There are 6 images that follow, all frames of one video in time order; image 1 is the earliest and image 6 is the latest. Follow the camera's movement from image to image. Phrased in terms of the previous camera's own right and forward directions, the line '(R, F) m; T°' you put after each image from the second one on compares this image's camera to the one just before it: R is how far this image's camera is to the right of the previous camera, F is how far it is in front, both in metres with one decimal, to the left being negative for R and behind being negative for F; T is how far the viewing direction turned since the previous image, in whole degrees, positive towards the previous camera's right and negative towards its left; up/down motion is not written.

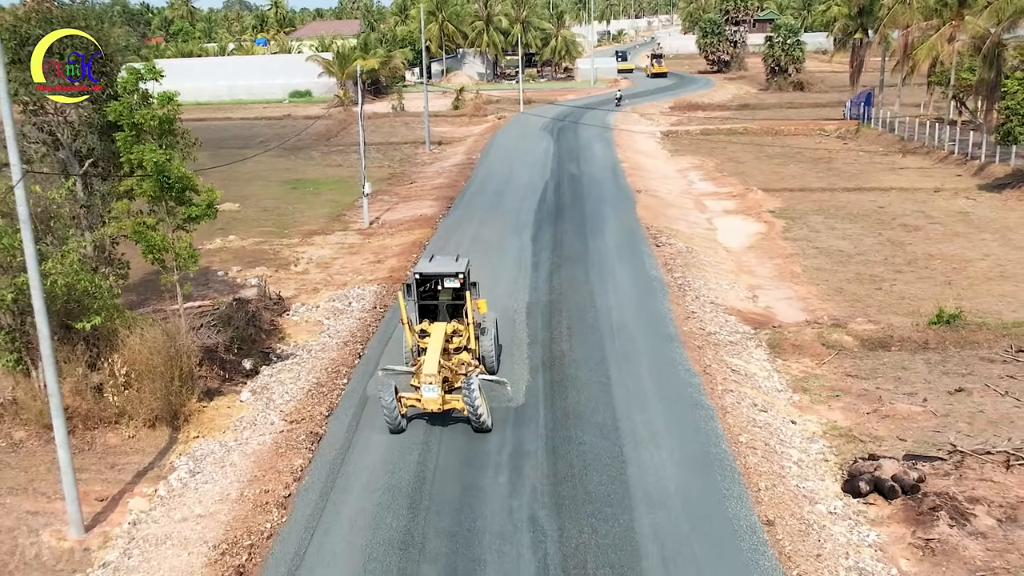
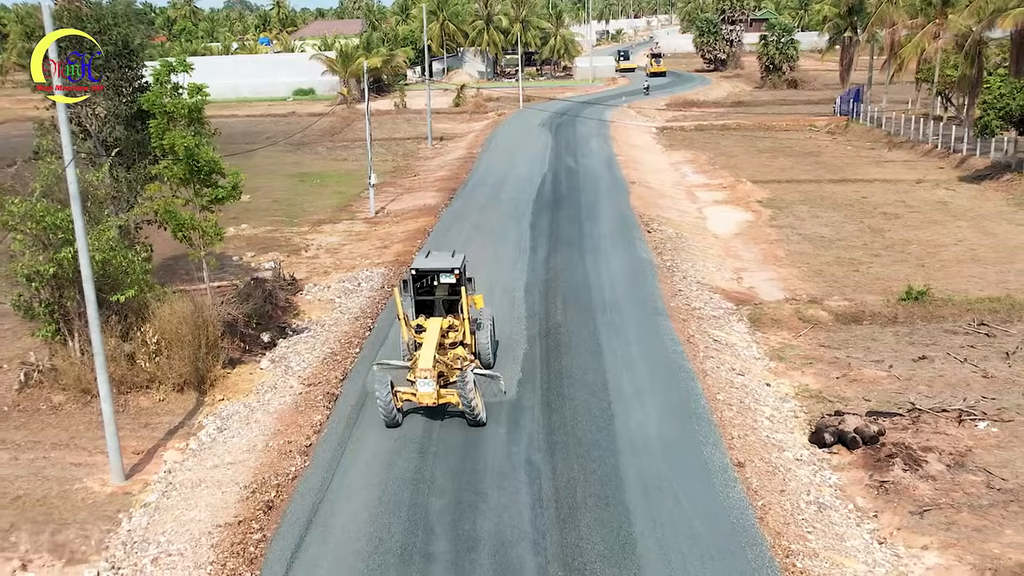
(0.0, -1.4) m; 0°
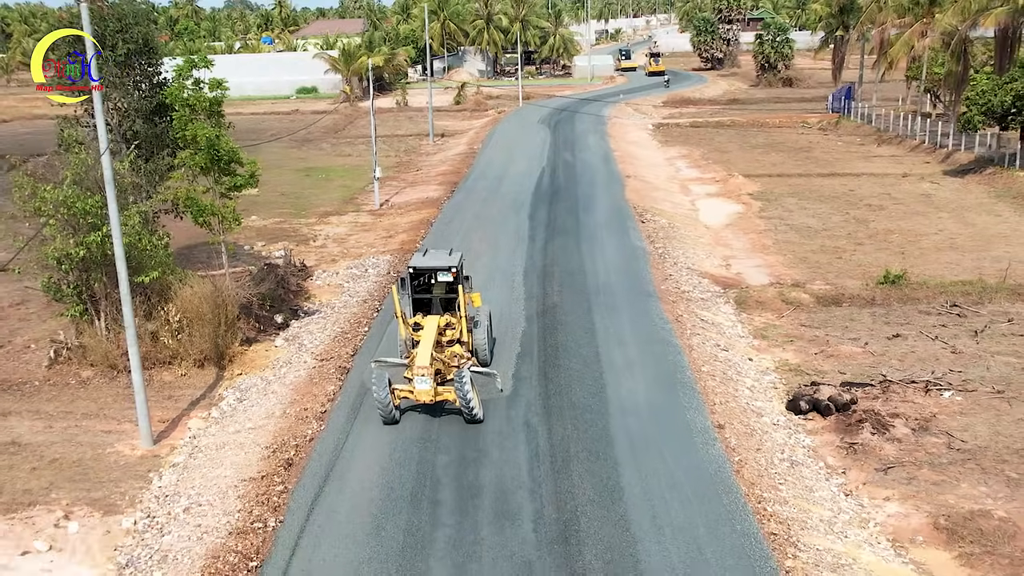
(0.0, -1.2) m; 0°
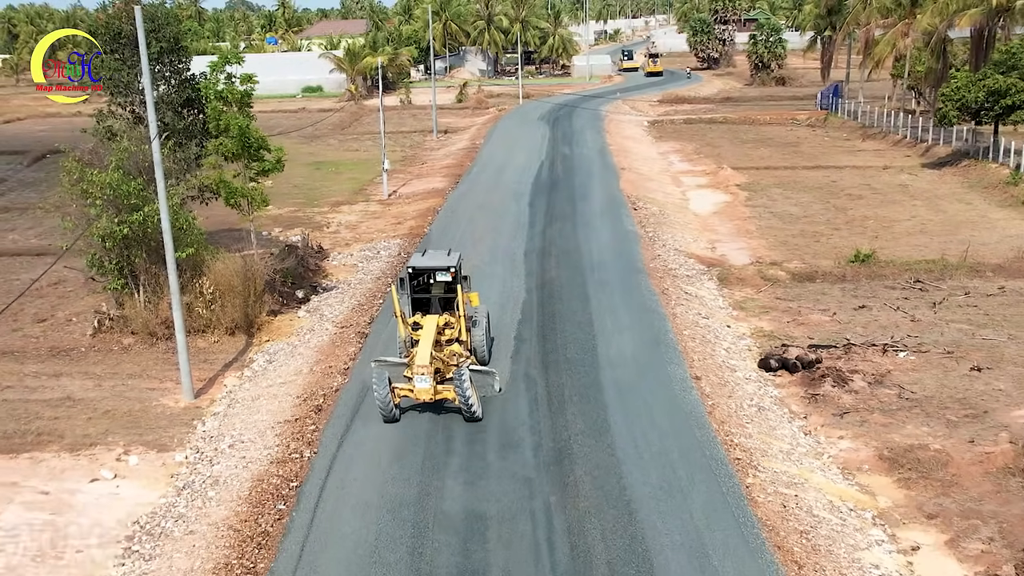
(0.0, -1.9) m; 0°
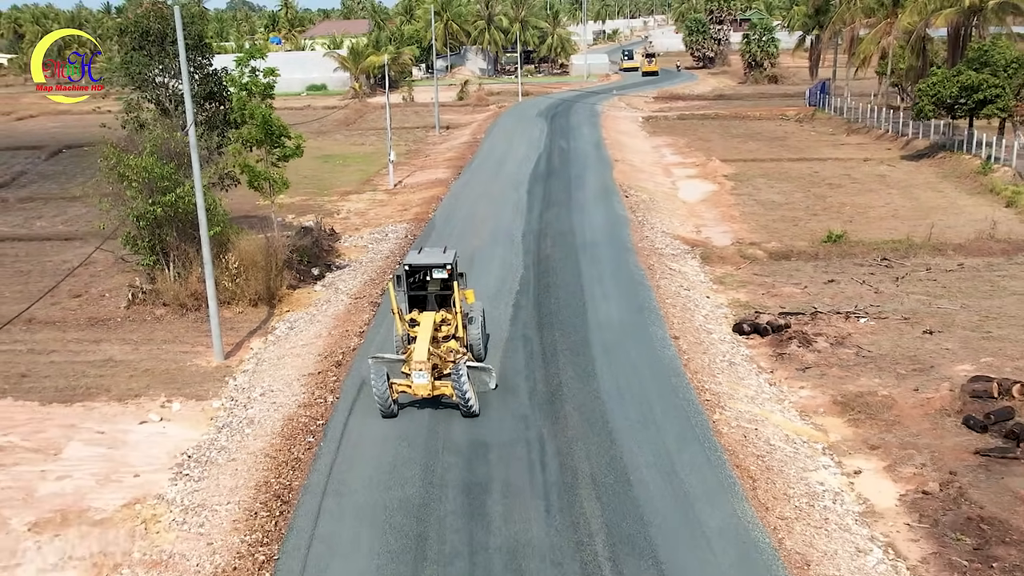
(0.0, -1.9) m; 0°
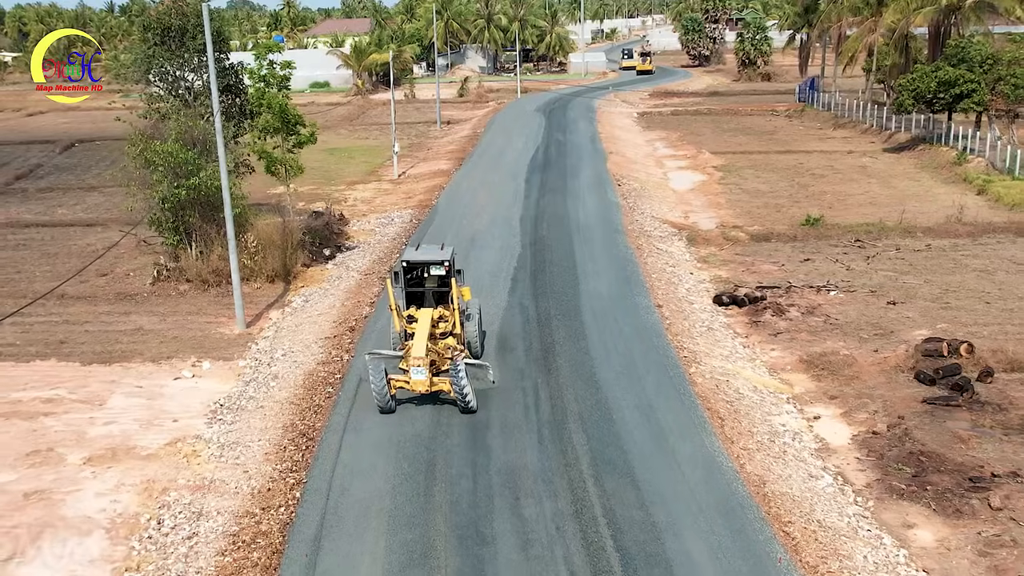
(0.0, -1.8) m; 0°
